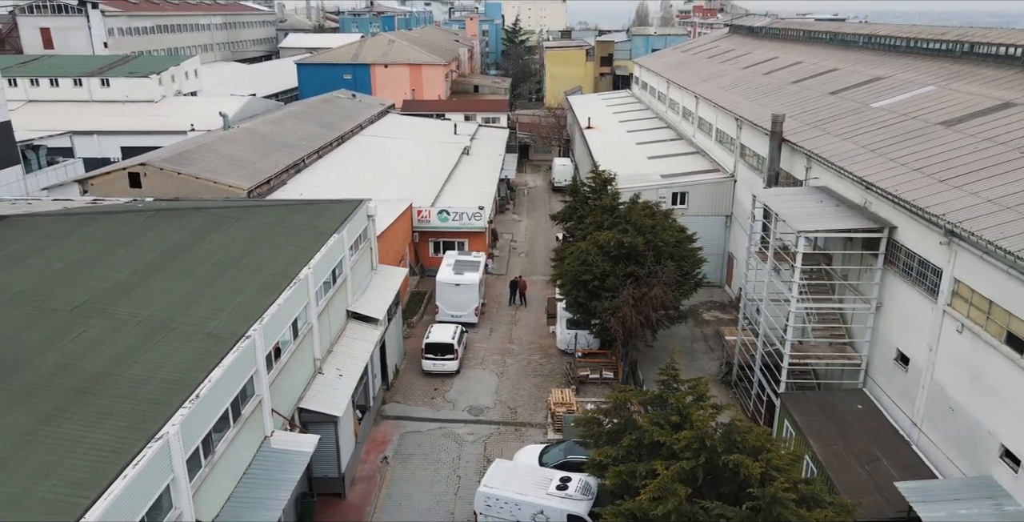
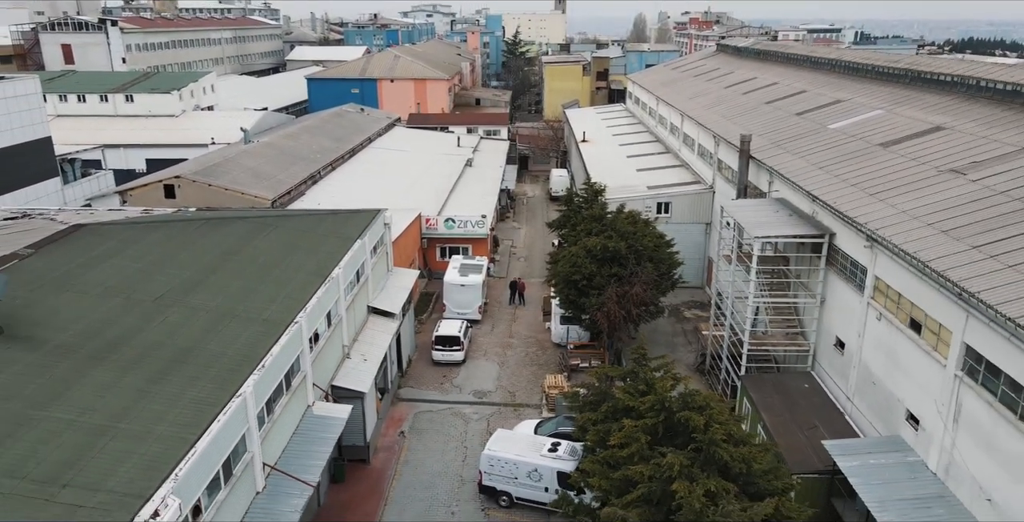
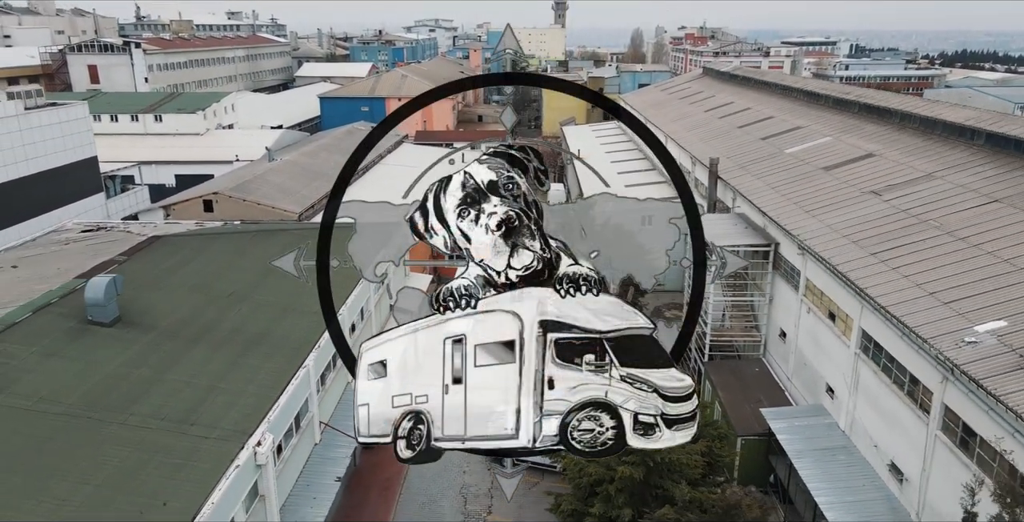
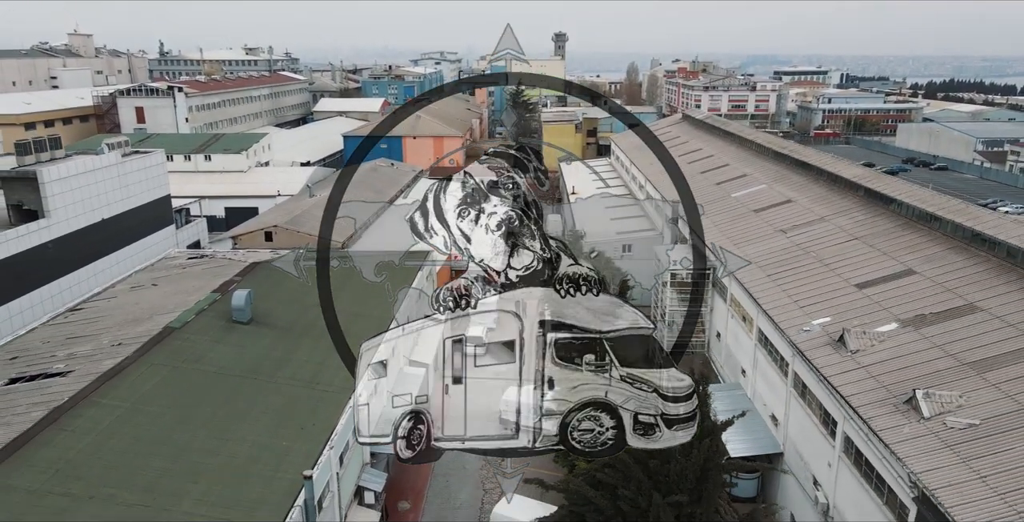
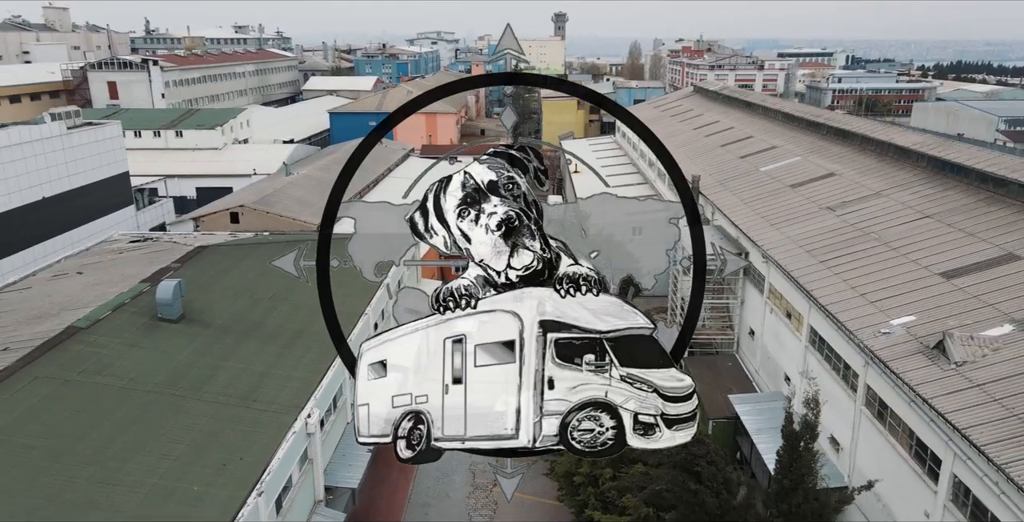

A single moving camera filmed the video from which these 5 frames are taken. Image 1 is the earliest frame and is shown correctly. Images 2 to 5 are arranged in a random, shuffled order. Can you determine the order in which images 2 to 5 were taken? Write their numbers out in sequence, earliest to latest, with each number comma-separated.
2, 3, 5, 4
